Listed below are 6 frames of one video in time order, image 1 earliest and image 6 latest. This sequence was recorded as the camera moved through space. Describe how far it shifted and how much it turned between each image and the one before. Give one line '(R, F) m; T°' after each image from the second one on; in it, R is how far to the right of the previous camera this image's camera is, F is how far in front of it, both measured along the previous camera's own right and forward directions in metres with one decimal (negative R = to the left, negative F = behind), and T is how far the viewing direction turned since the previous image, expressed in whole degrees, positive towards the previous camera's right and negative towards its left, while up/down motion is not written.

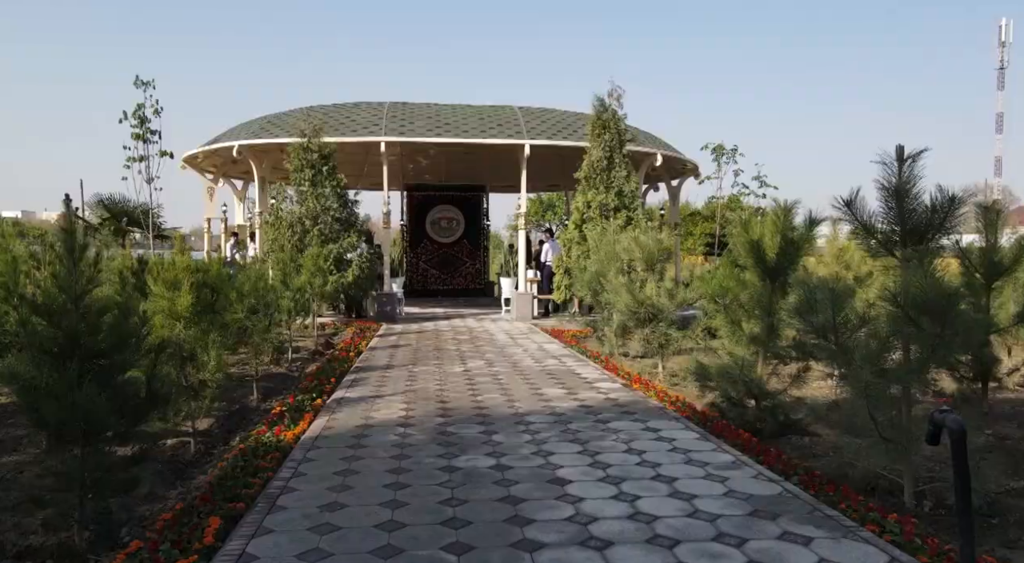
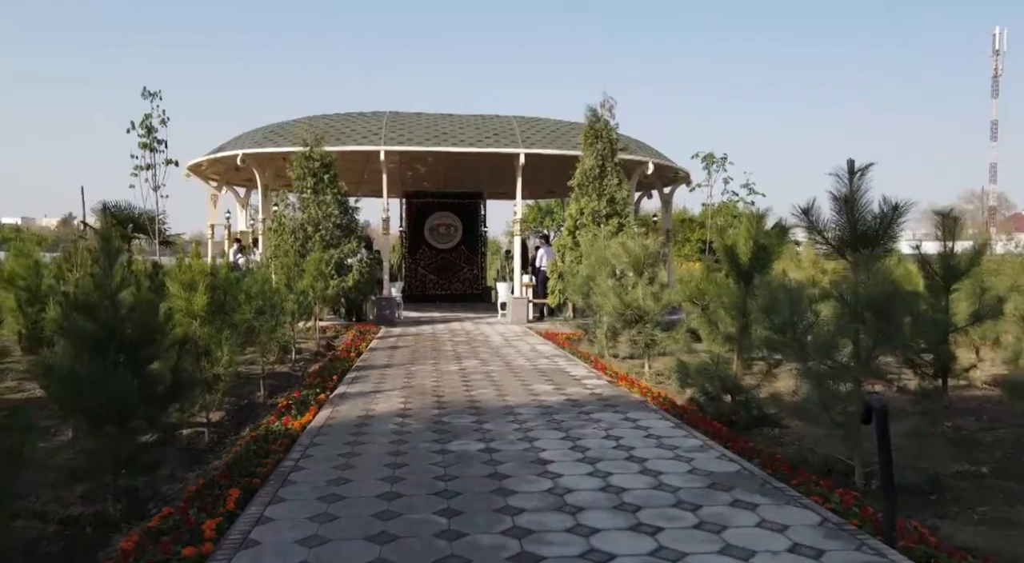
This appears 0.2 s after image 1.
(+0.1, -0.5) m; 0°
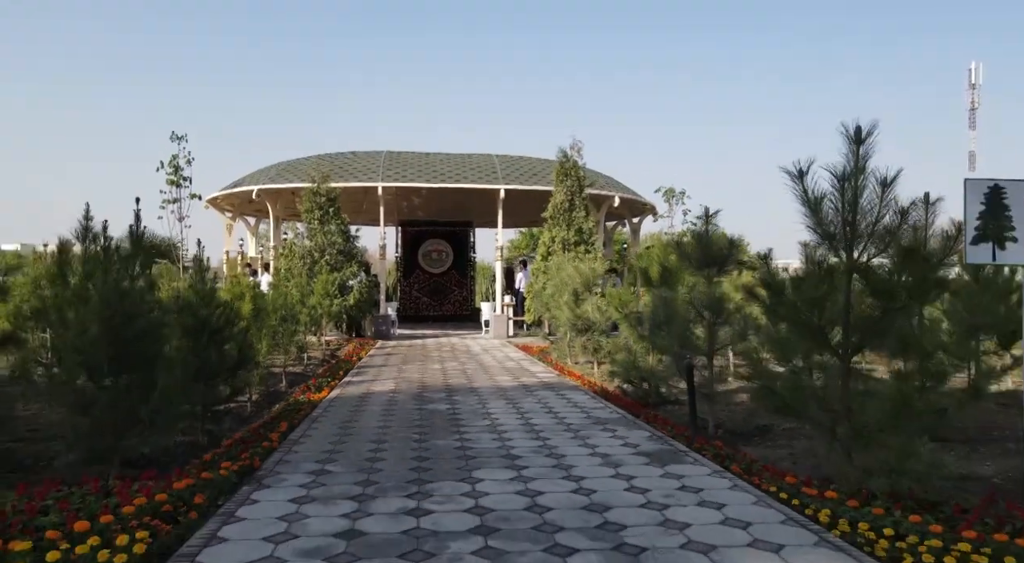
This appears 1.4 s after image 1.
(+0.4, -2.4) m; 0°
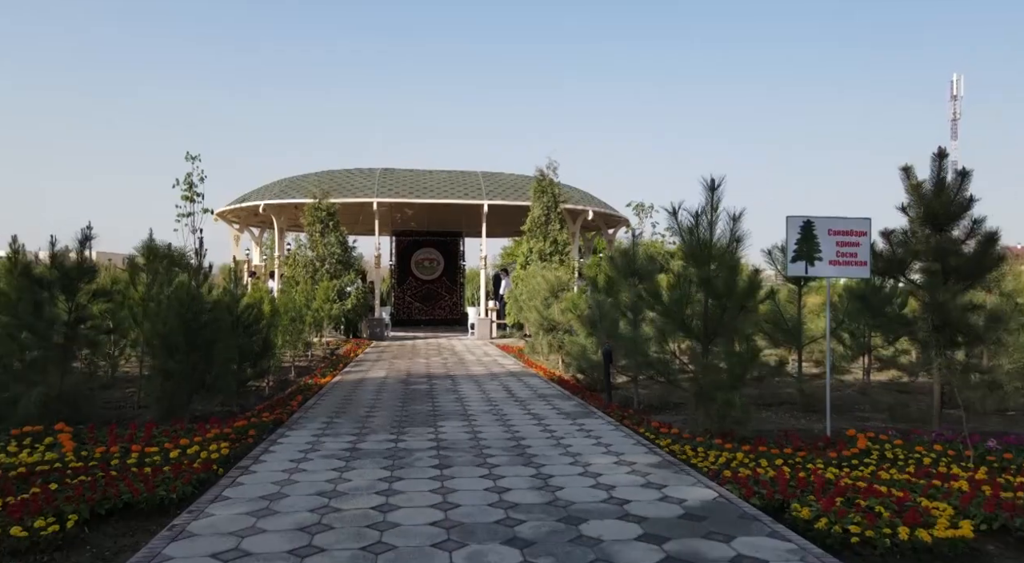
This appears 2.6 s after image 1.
(+0.4, -2.0) m; 0°
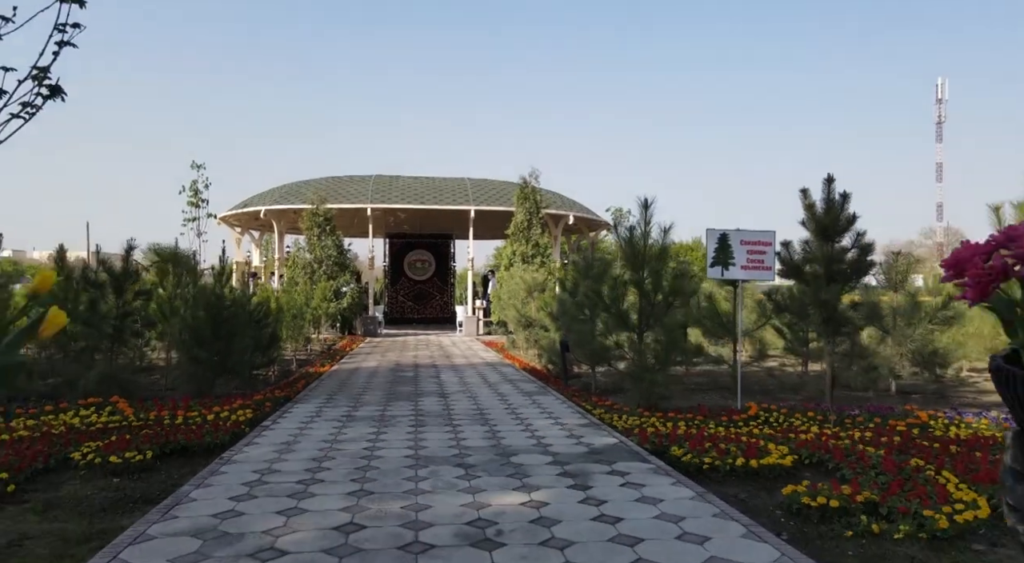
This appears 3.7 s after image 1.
(+0.3, -1.5) m; 0°
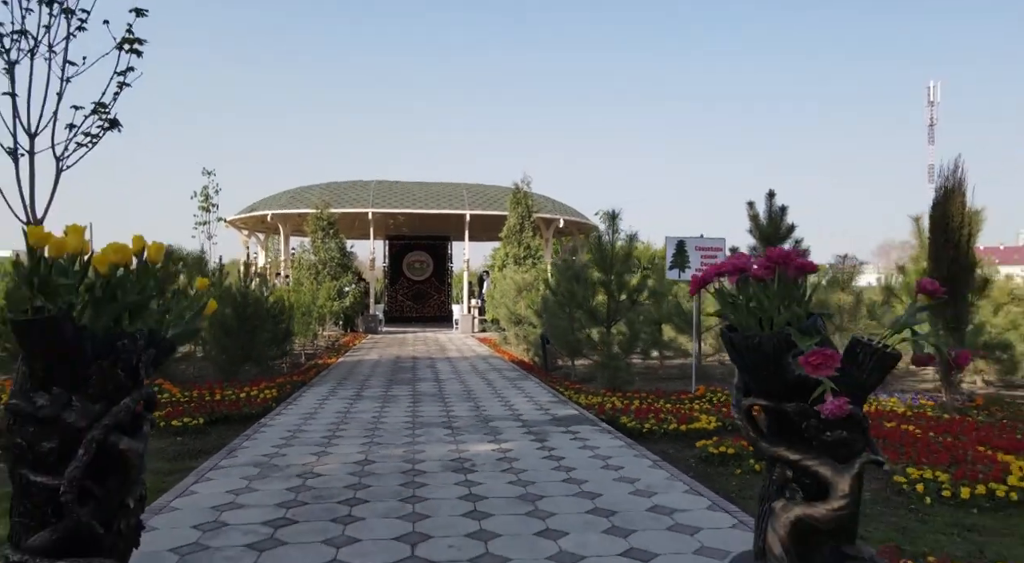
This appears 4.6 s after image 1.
(+0.2, -1.3) m; 0°
